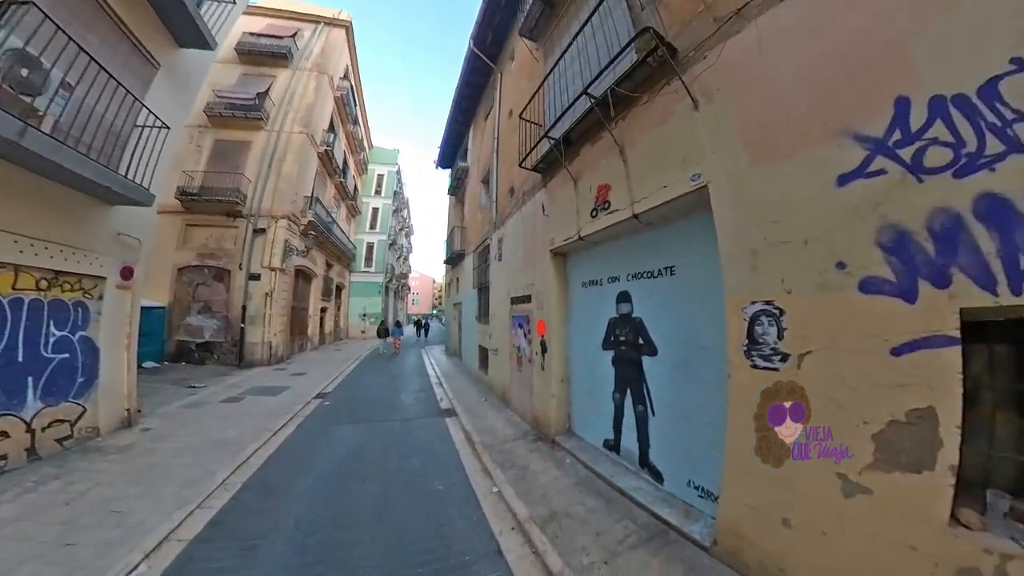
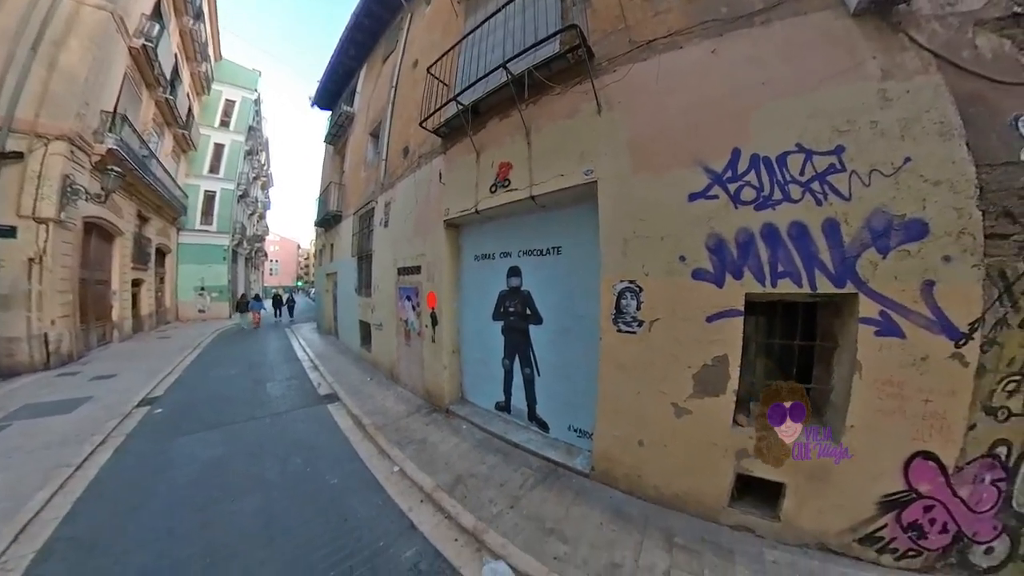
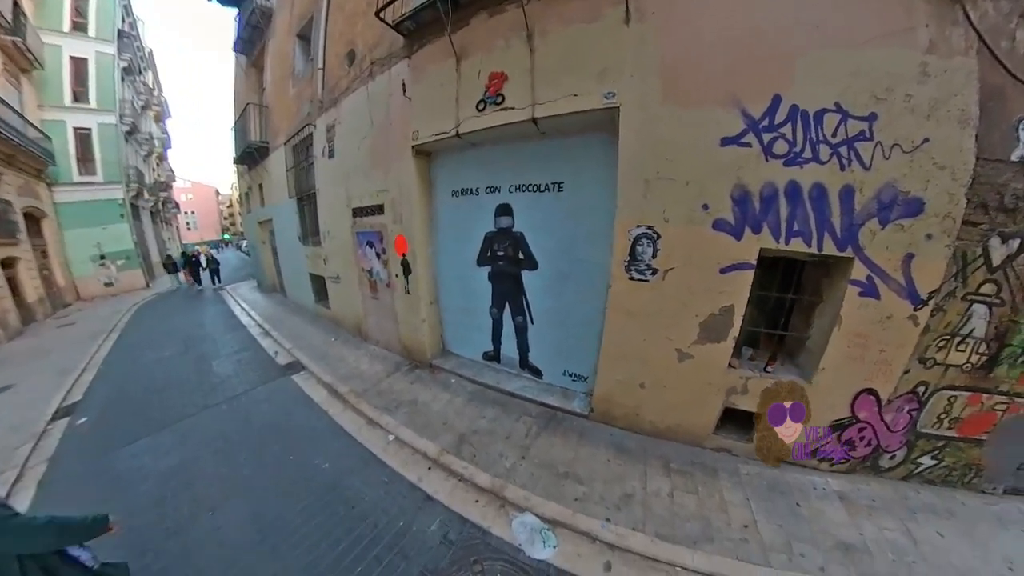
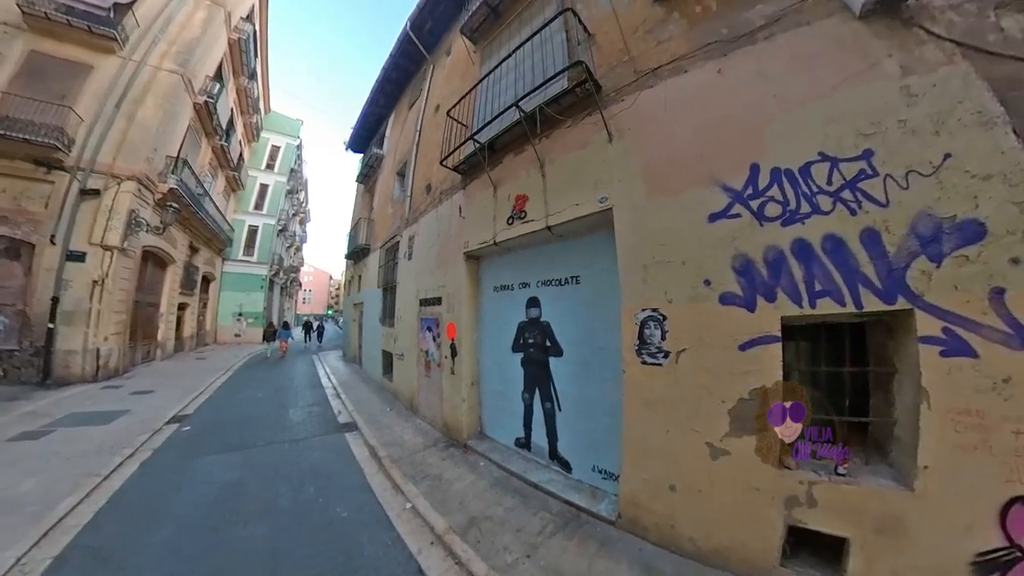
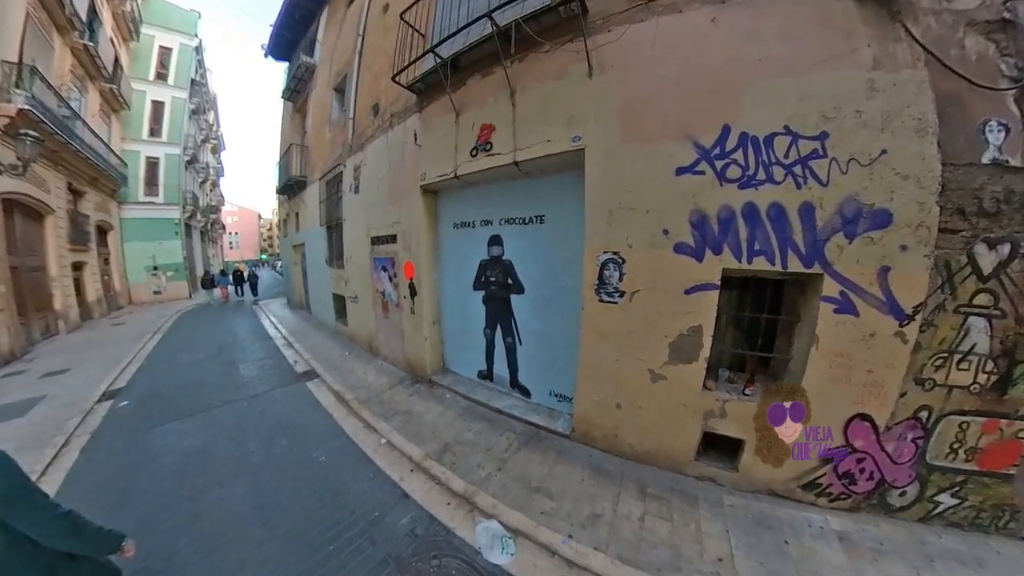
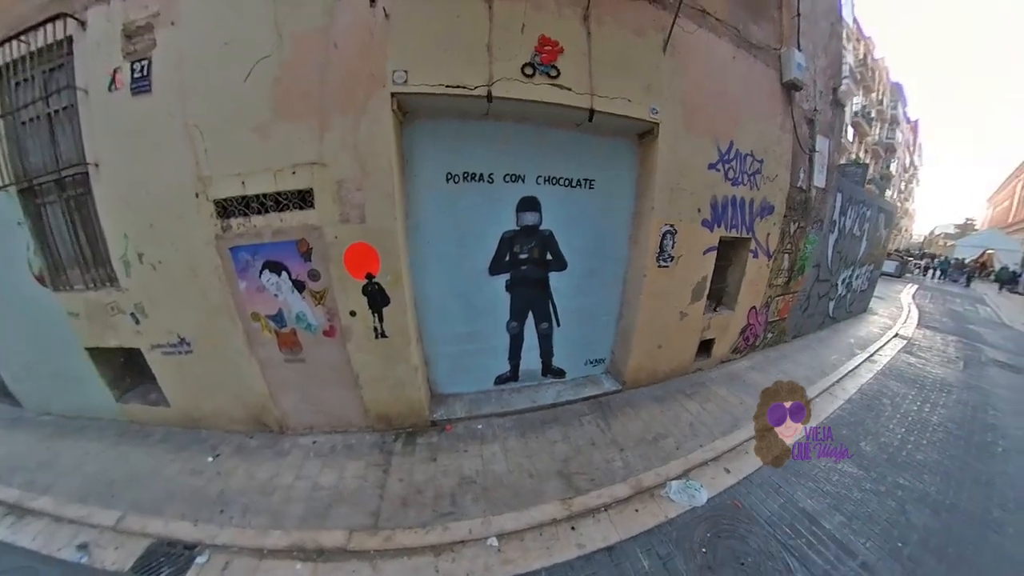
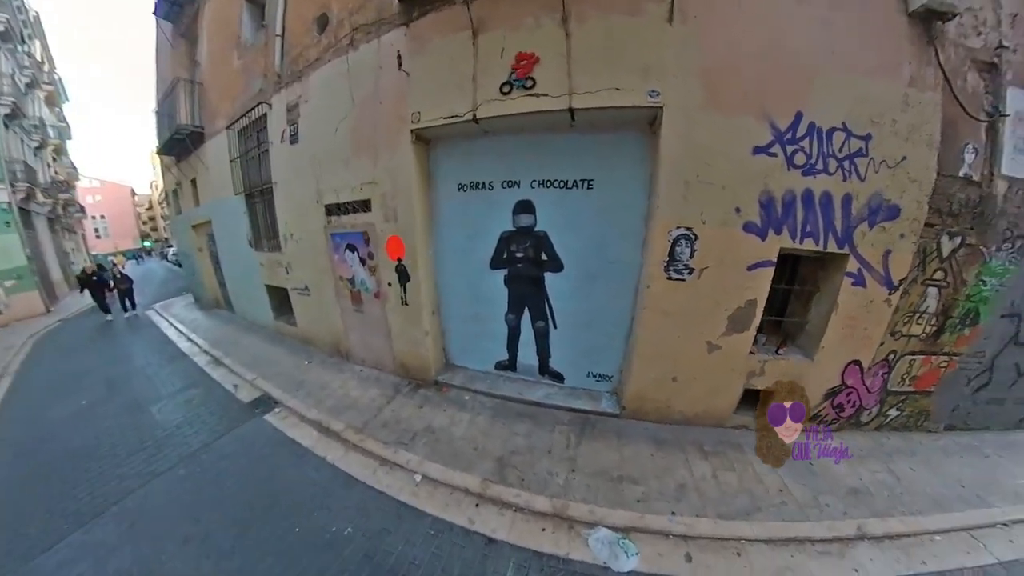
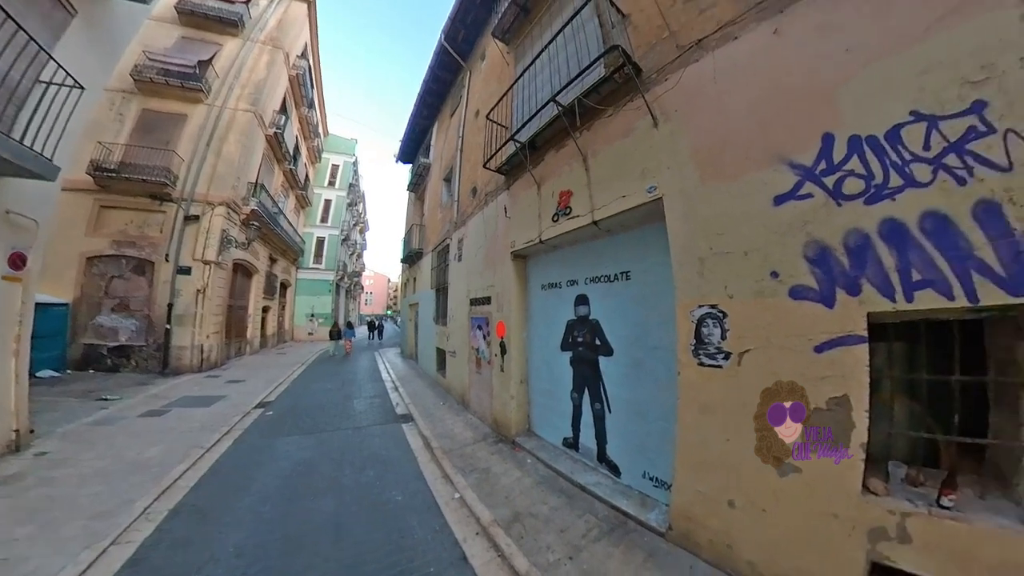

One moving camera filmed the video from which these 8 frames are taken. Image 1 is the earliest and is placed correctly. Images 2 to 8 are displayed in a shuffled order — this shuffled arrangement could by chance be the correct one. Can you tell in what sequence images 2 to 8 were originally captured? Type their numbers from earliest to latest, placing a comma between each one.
8, 4, 2, 5, 3, 7, 6
